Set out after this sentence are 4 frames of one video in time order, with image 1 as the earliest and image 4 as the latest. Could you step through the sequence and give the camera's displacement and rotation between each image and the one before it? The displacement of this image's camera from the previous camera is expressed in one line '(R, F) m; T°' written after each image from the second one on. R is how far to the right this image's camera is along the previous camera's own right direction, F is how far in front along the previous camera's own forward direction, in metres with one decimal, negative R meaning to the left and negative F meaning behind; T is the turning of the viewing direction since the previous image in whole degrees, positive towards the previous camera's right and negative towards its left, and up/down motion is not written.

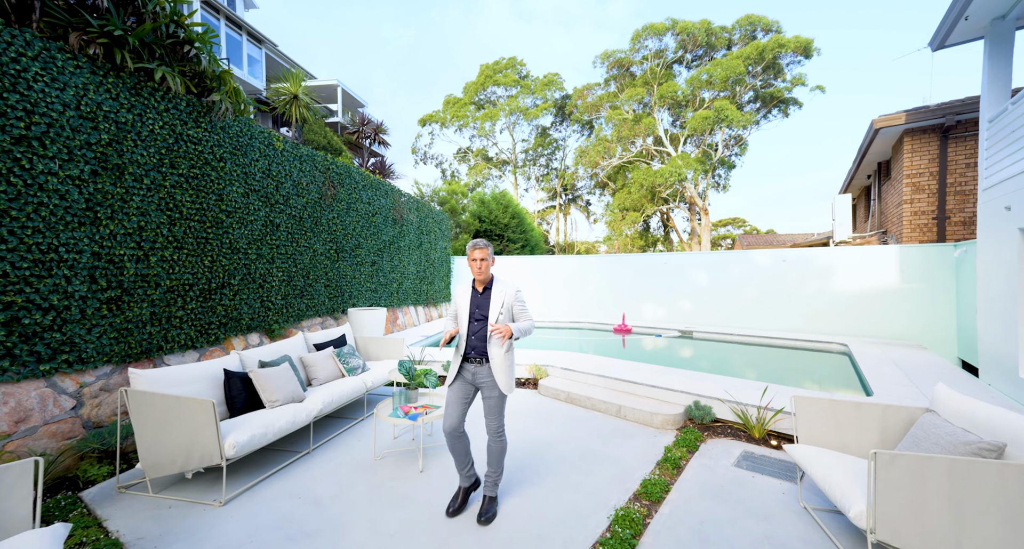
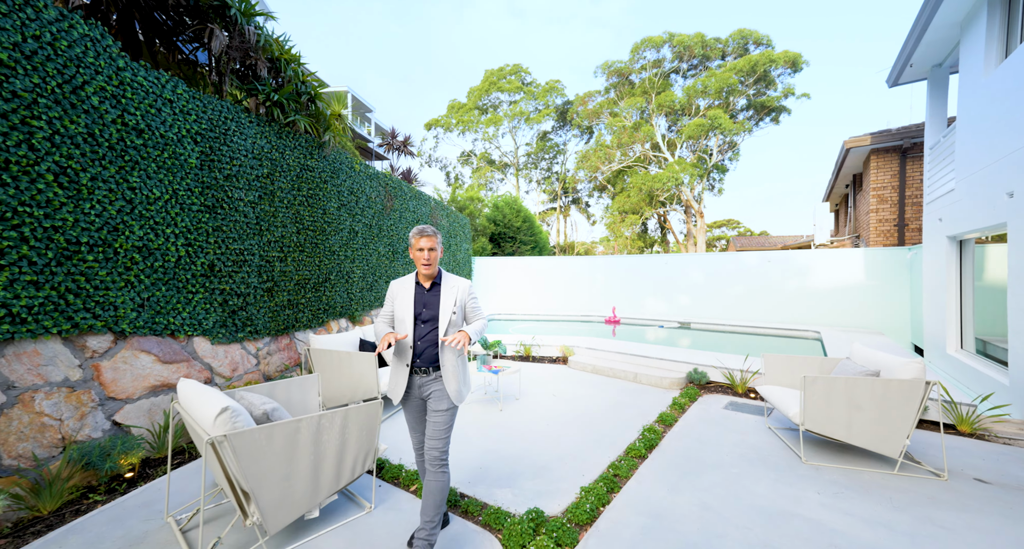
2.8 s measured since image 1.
(-0.6, -1.3) m; +1°
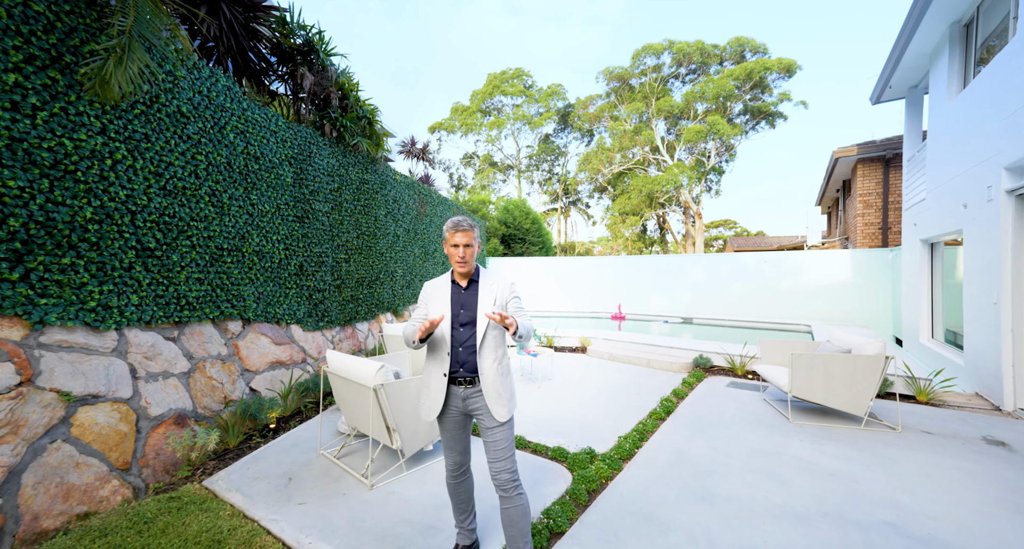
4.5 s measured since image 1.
(-0.5, -0.8) m; 0°
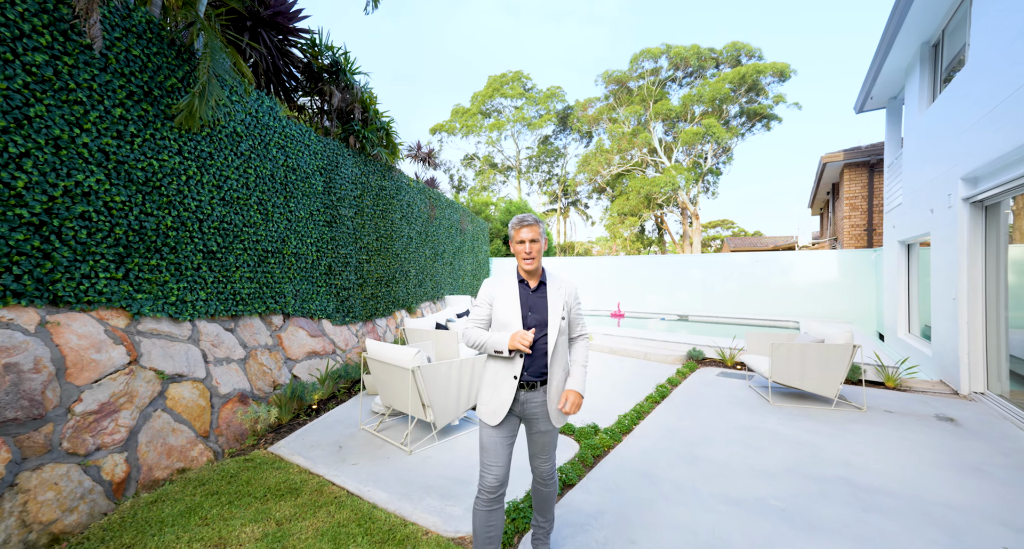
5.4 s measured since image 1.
(-0.1, -0.5) m; 0°
